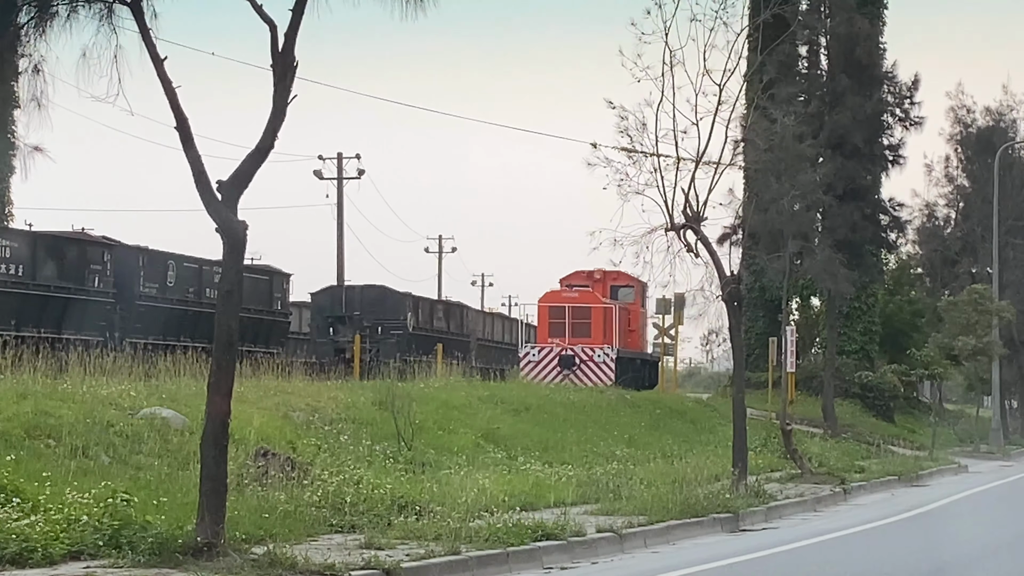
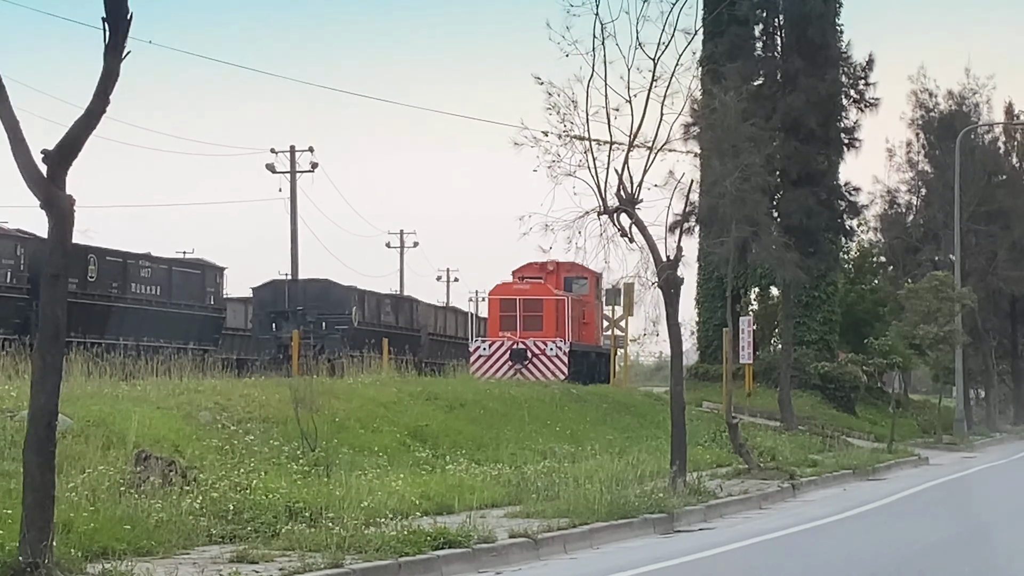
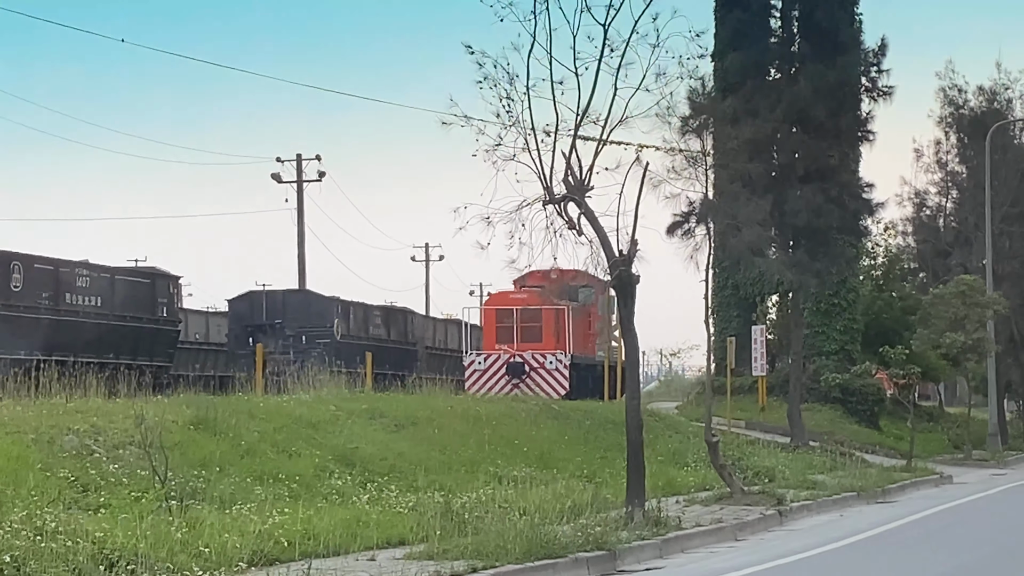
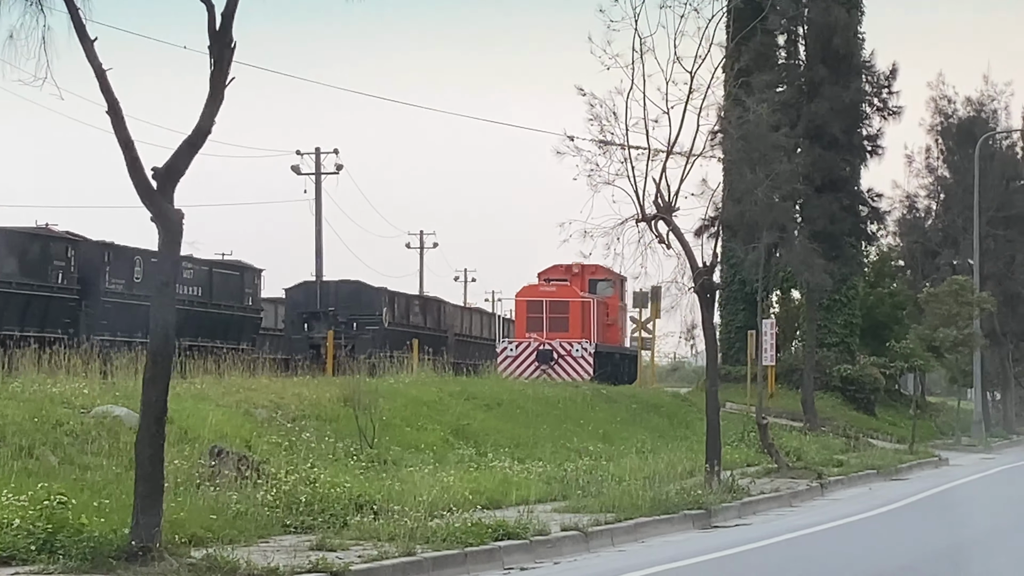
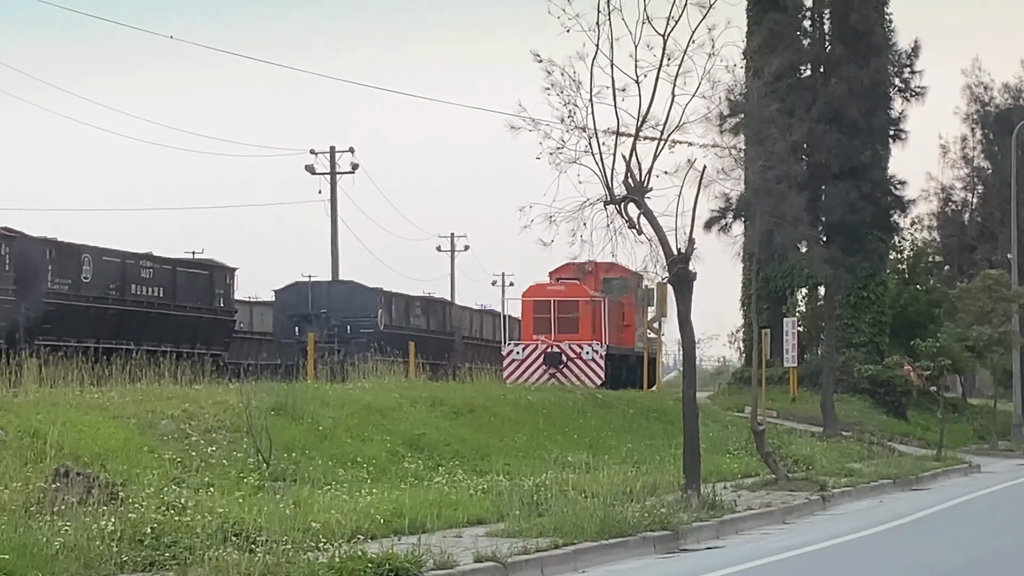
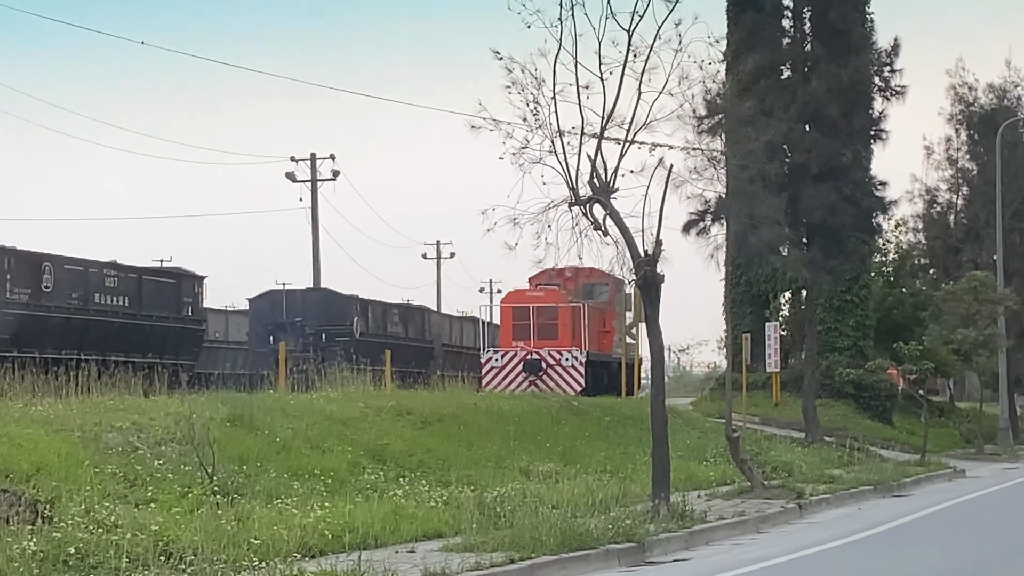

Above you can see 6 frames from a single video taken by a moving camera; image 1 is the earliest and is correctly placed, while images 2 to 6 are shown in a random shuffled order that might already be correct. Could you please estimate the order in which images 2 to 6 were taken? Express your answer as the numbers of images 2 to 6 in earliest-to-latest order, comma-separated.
4, 2, 5, 6, 3
